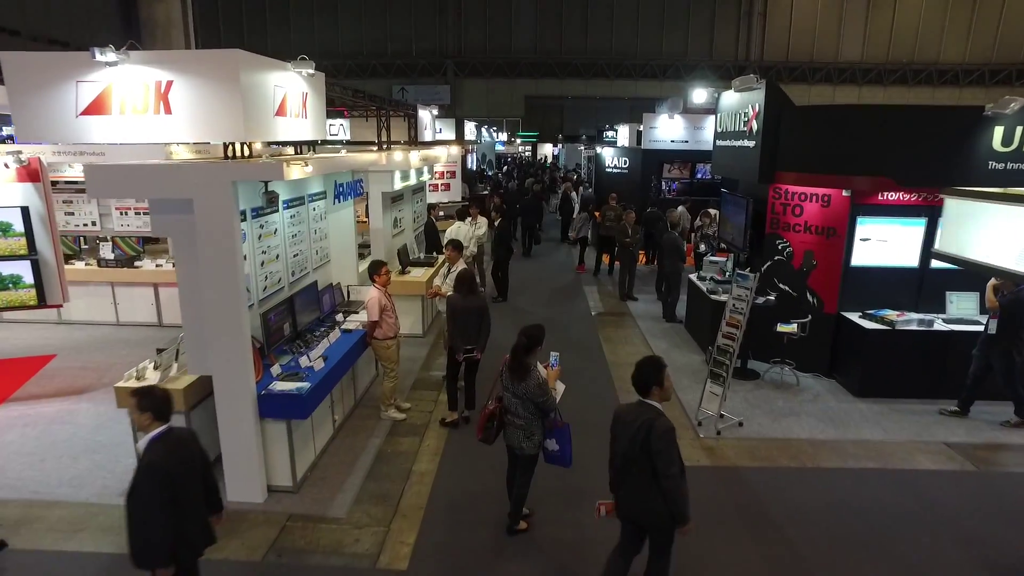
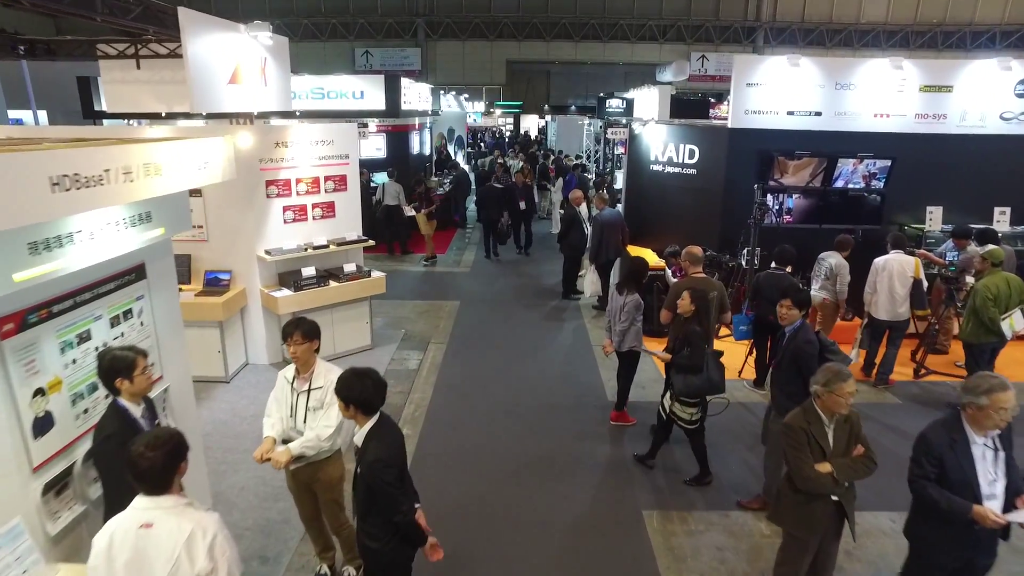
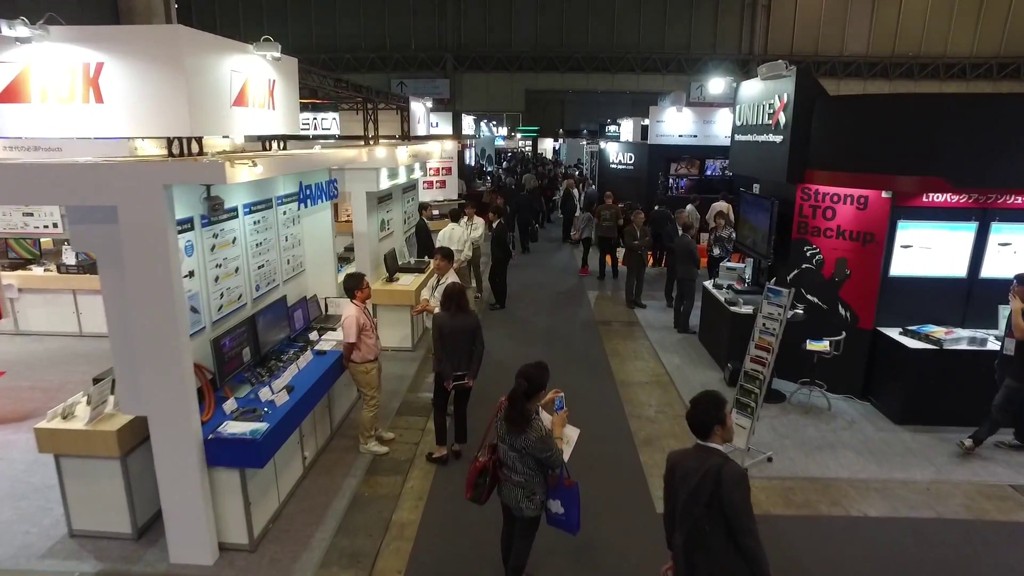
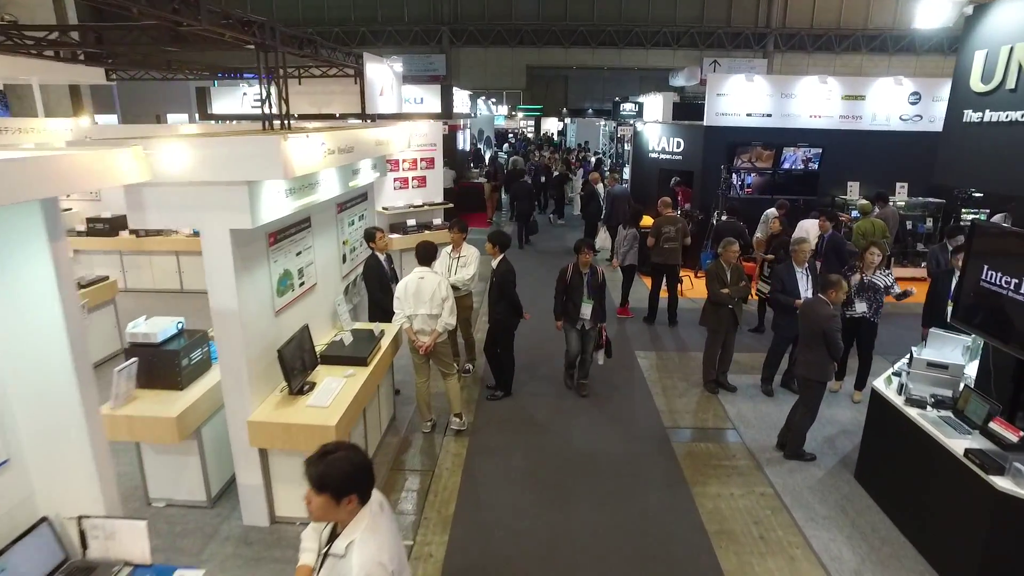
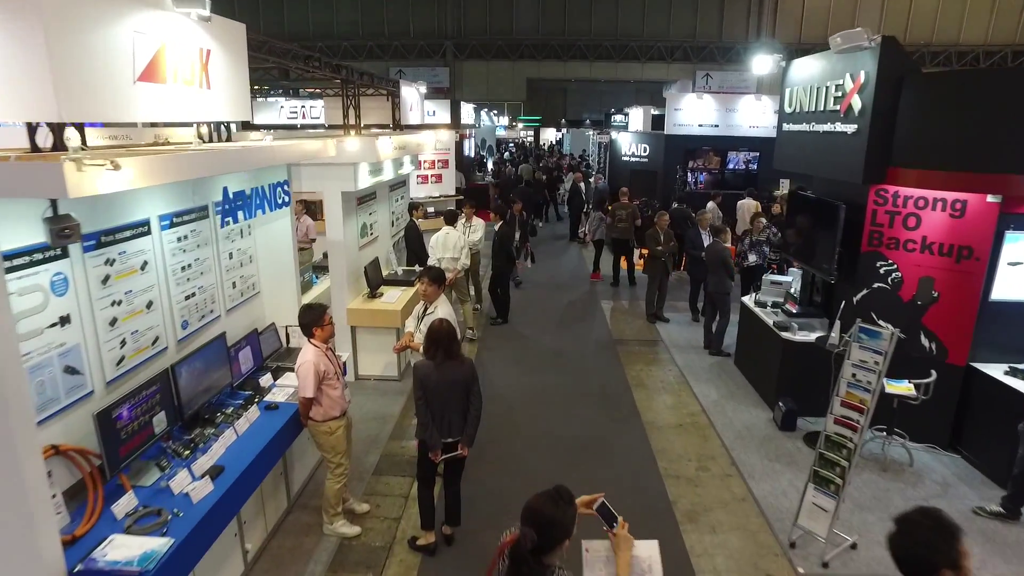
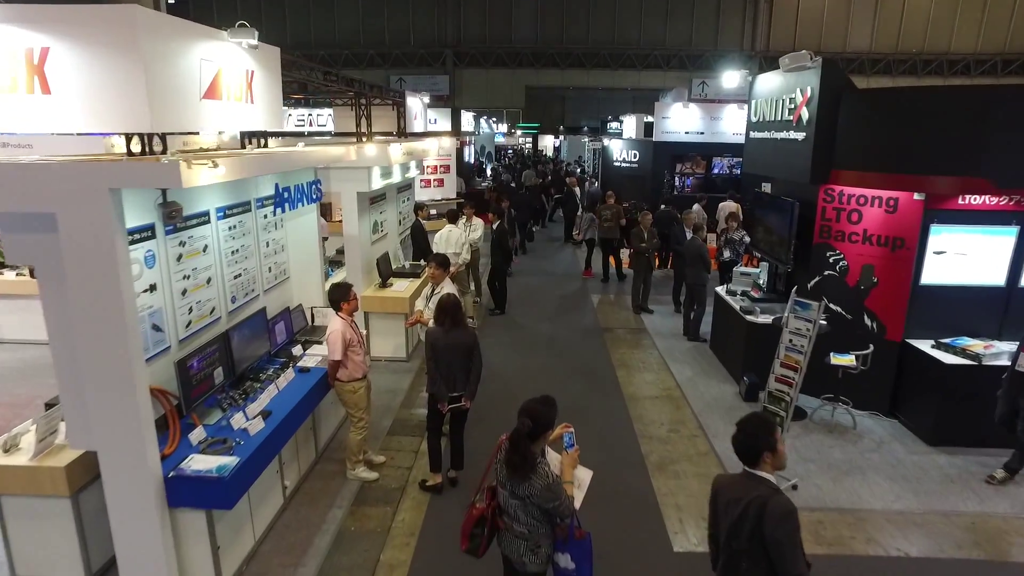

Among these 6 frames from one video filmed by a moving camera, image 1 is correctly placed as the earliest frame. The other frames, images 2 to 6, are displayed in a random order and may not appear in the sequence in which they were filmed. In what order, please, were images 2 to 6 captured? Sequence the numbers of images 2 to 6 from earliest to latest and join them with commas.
3, 6, 5, 4, 2
